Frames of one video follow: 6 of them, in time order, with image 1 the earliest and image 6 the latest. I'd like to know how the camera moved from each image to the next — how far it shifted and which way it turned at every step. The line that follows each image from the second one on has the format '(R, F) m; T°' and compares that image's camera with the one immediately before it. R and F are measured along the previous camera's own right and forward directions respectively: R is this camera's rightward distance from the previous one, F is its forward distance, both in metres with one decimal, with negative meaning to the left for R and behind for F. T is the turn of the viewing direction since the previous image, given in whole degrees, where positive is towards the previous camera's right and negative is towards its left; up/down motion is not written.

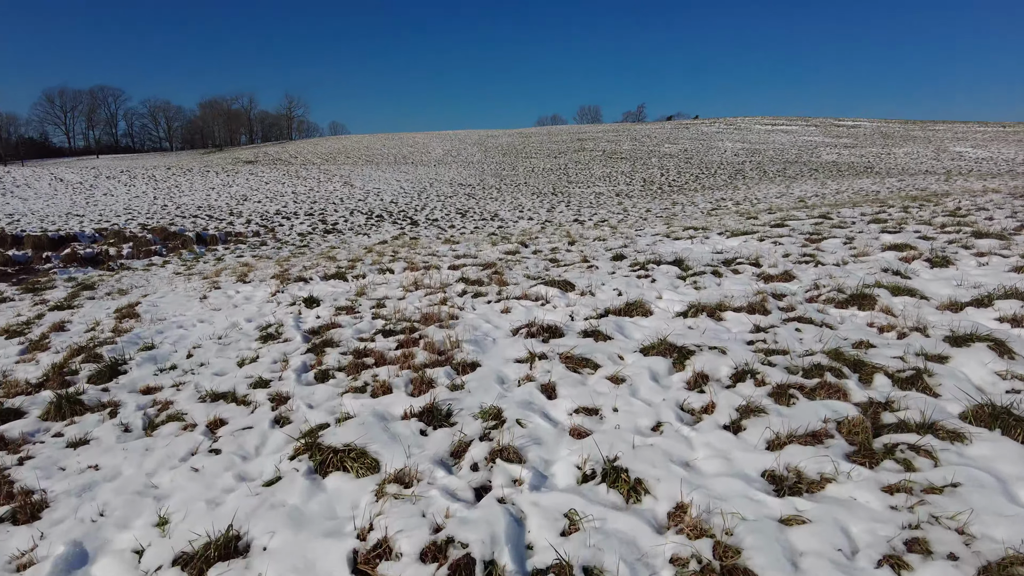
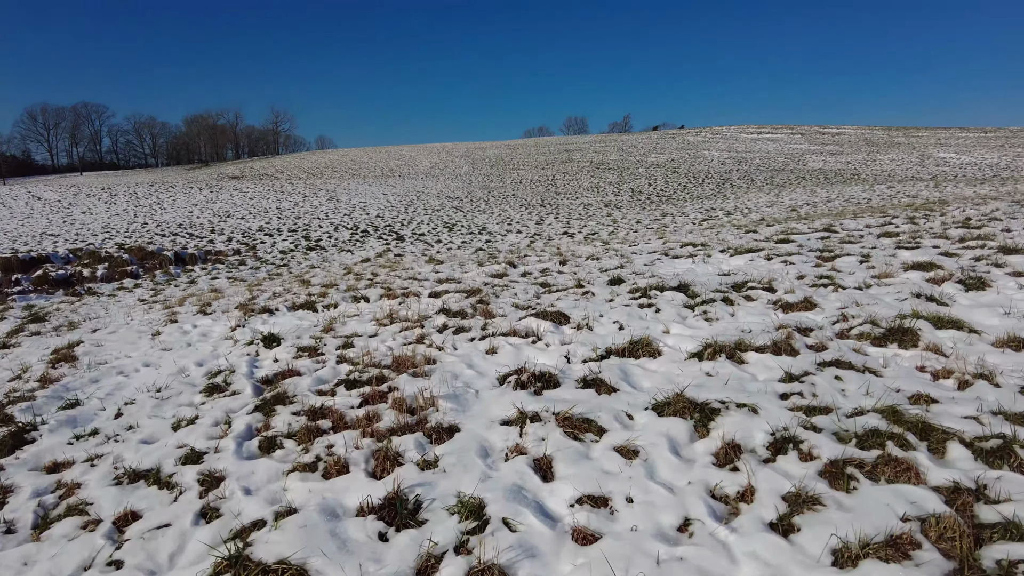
(0.0, +0.7) m; +1°
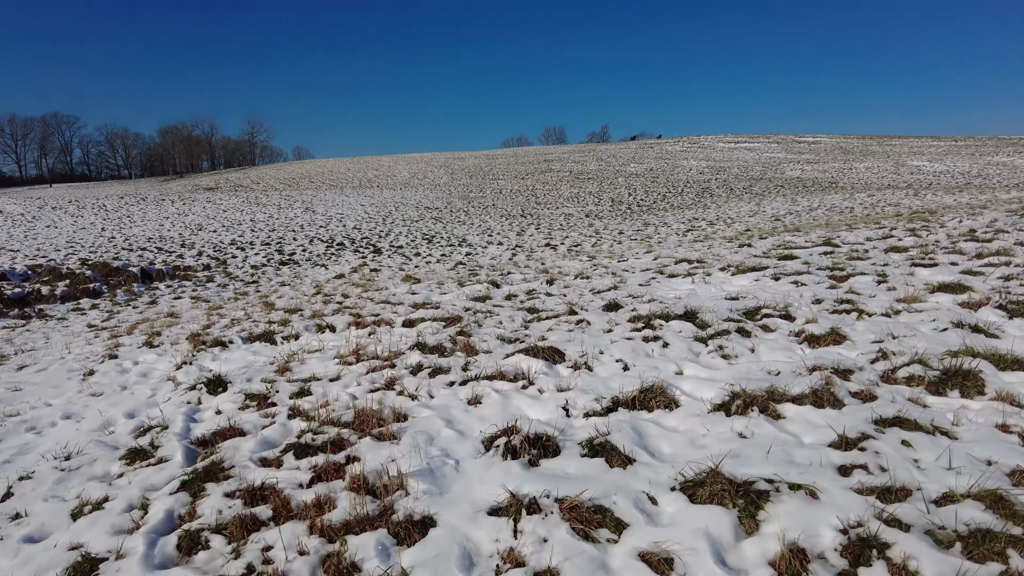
(0.0, +0.7) m; +2°
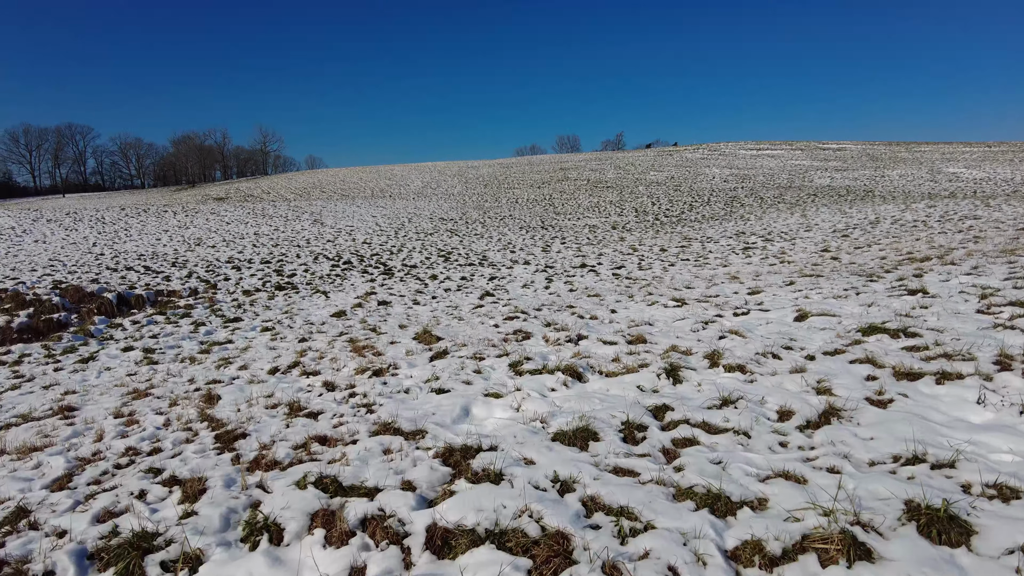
(-0.6, +3.4) m; -1°
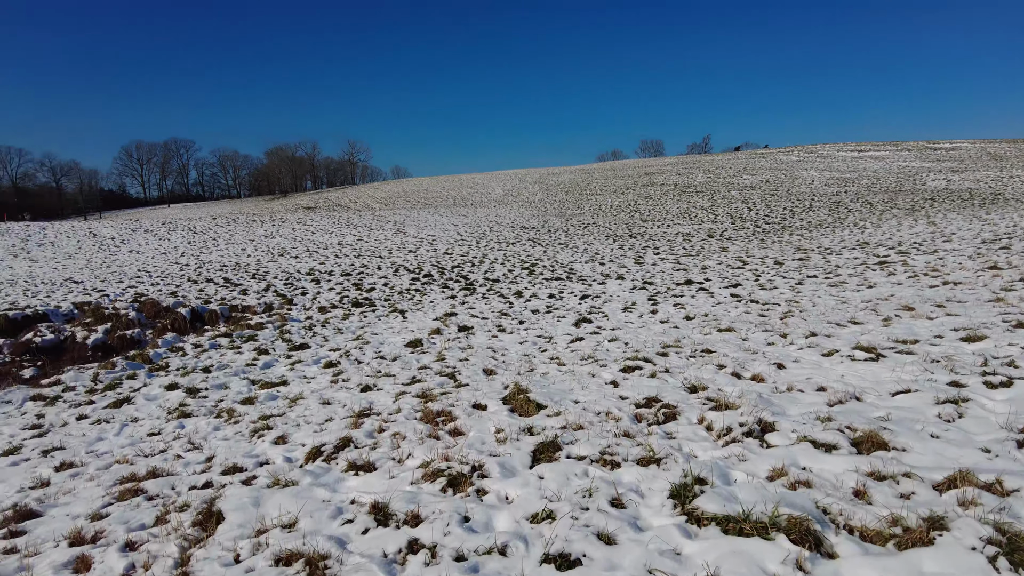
(-0.4, +2.2) m; -7°
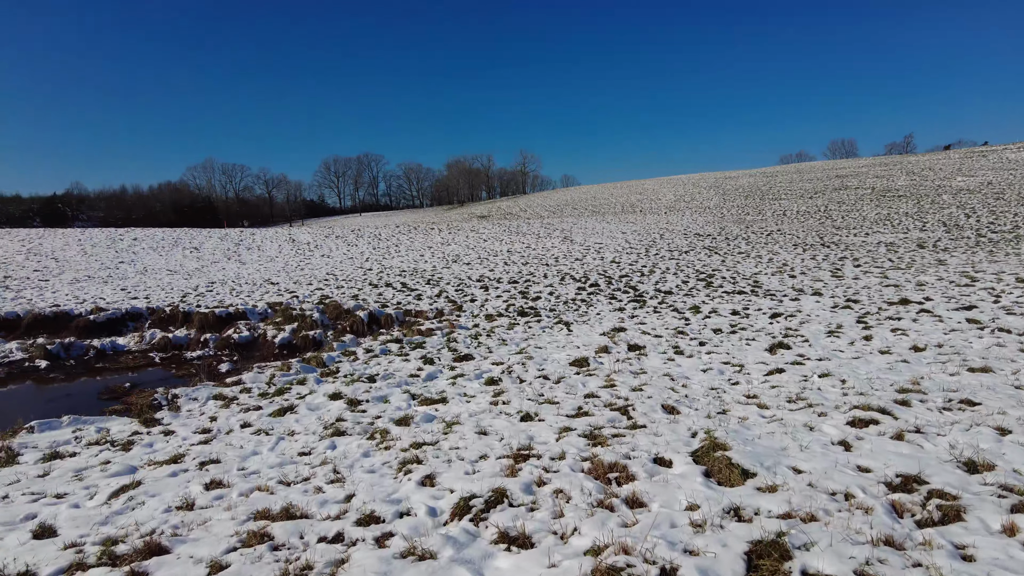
(-0.2, +1.1) m; -14°
